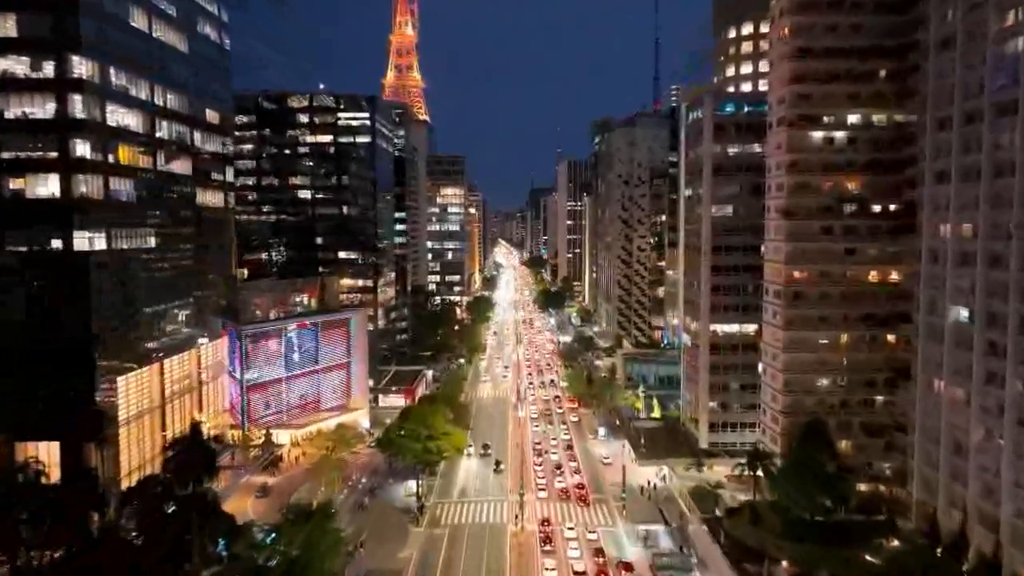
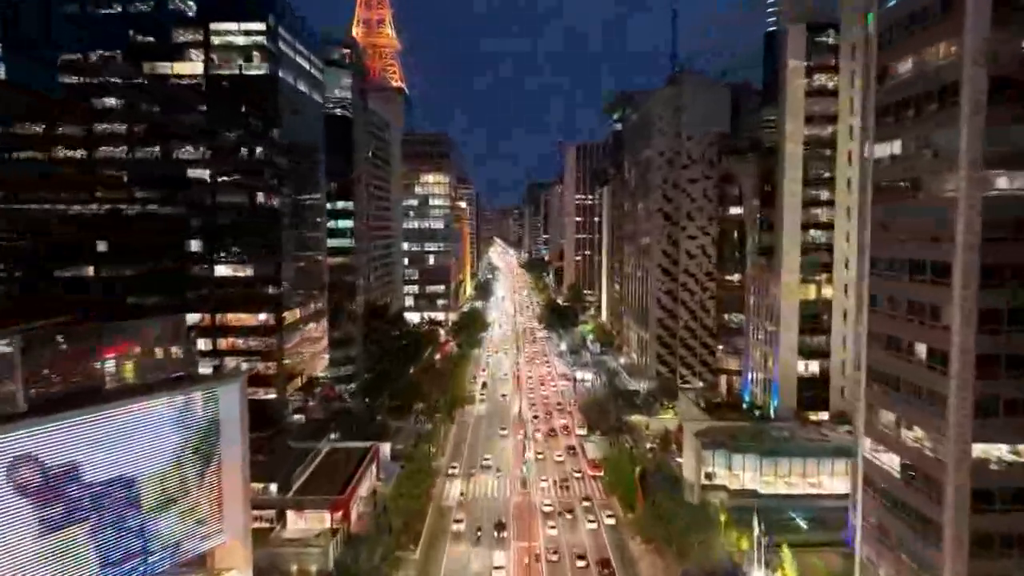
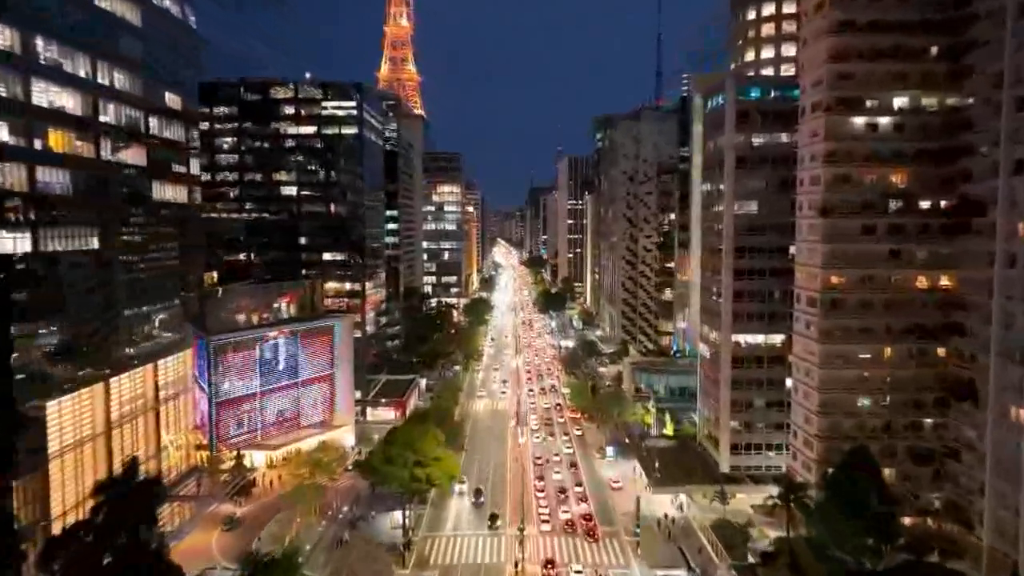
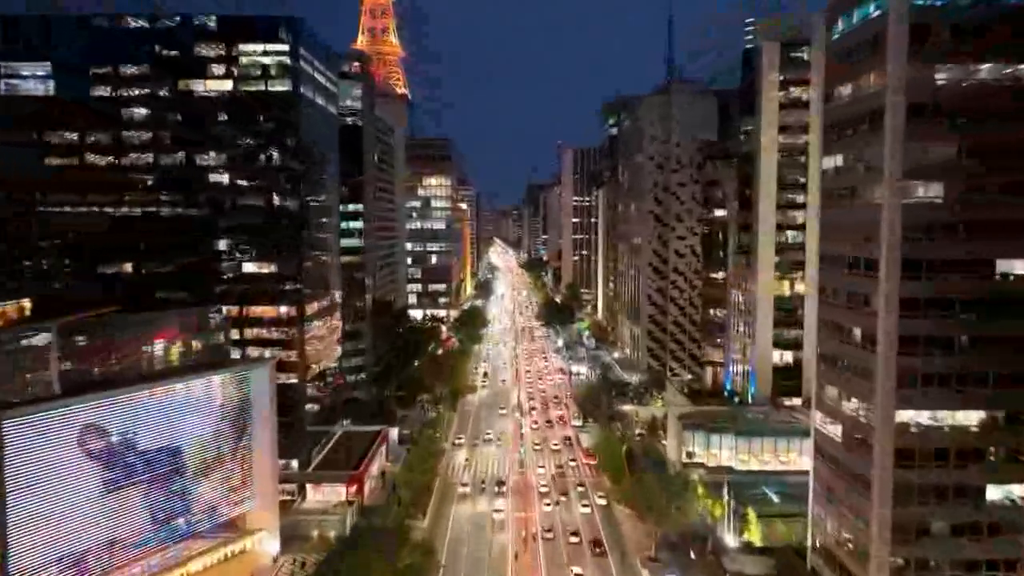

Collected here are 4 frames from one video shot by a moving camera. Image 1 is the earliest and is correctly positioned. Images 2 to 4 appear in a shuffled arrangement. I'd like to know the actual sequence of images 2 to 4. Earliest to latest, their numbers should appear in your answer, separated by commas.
3, 4, 2
